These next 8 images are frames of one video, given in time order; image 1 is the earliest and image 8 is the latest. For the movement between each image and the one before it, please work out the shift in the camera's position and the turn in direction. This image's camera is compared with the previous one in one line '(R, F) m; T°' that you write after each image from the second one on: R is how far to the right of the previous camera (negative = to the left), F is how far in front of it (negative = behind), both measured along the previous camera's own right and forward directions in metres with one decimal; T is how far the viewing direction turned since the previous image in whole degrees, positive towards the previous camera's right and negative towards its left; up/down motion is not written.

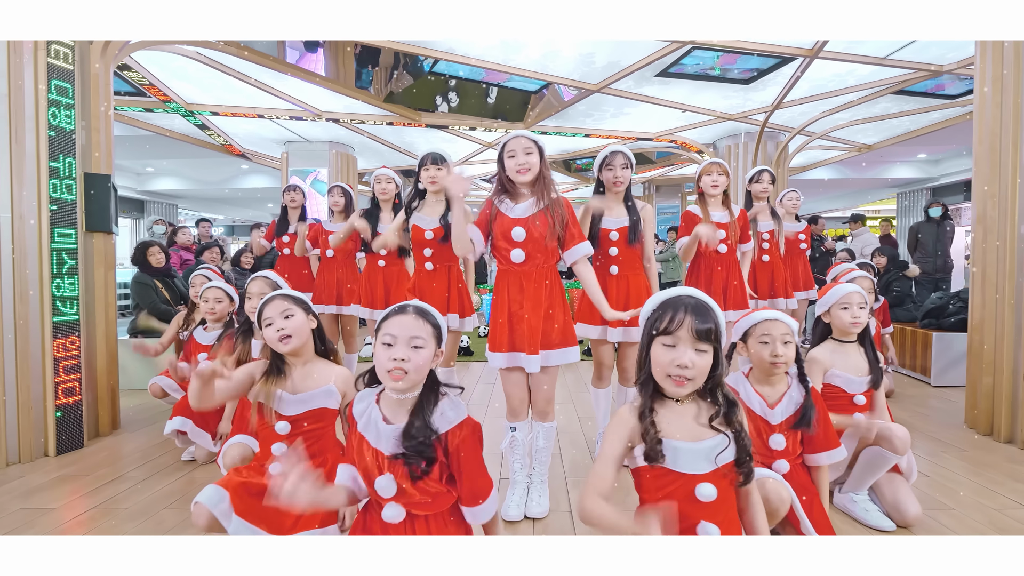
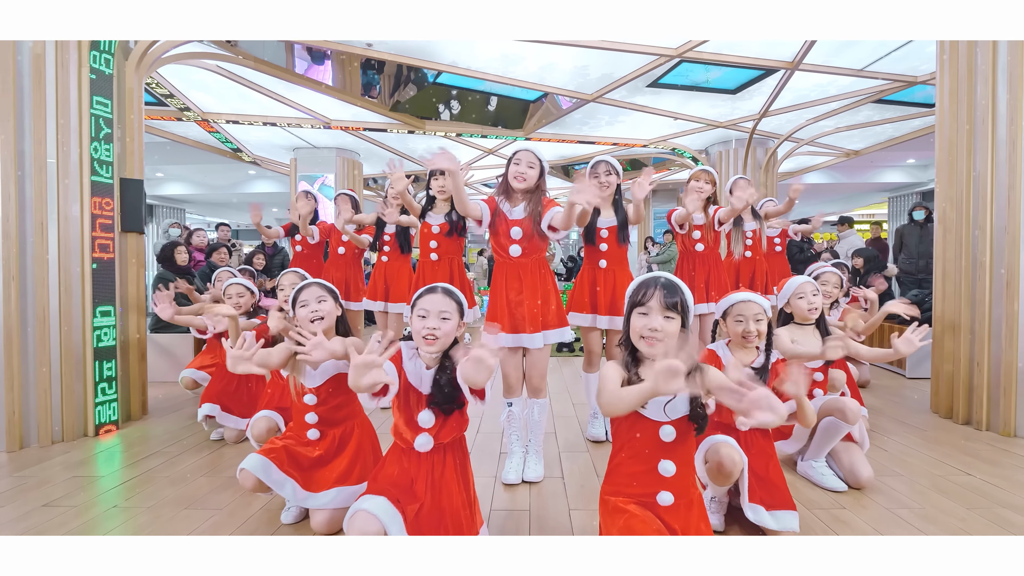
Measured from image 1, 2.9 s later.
(0.0, -0.2) m; 0°
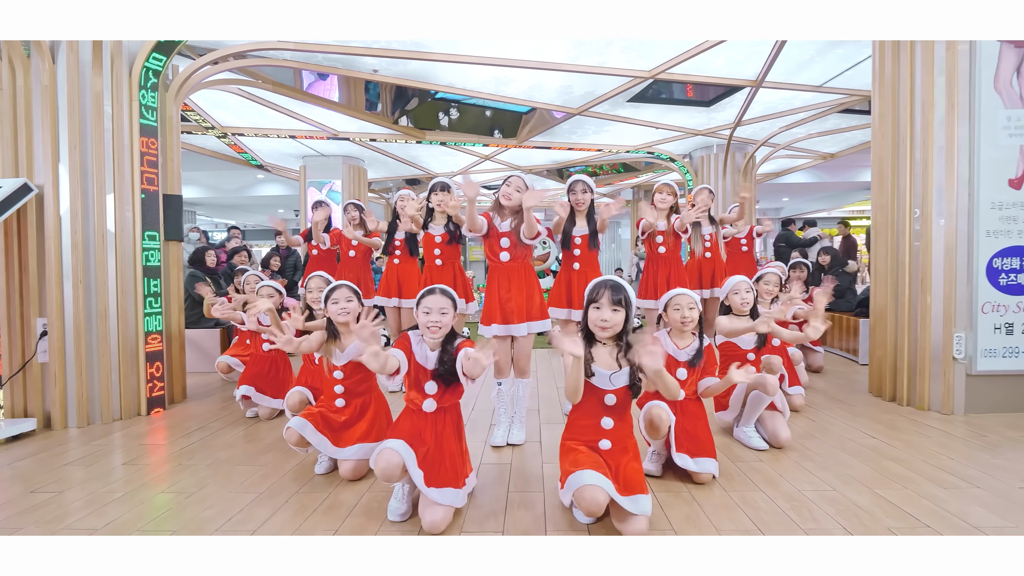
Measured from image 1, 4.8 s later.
(+0.1, -0.4) m; 0°
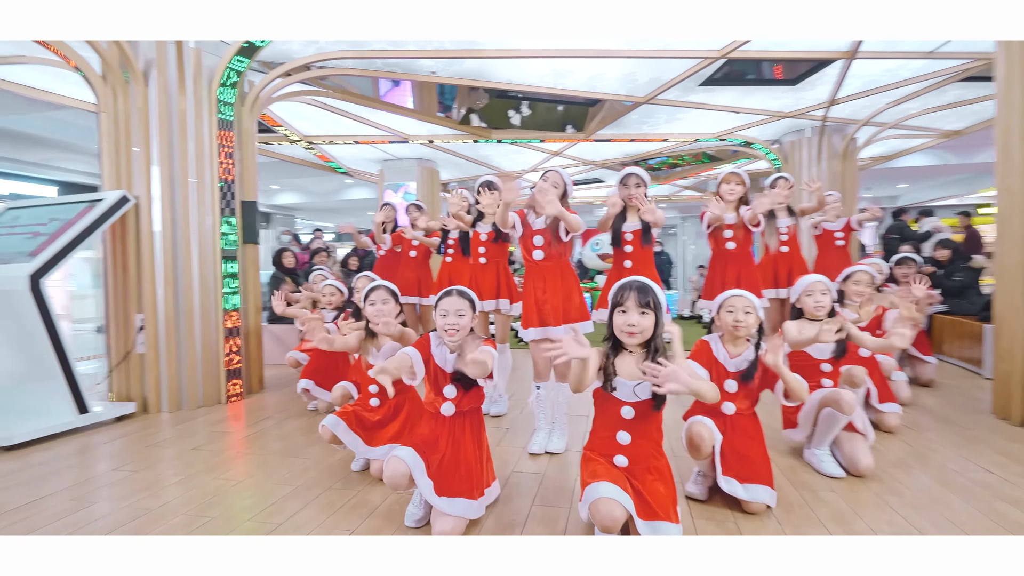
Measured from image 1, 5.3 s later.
(+0.2, +0.1) m; -10°
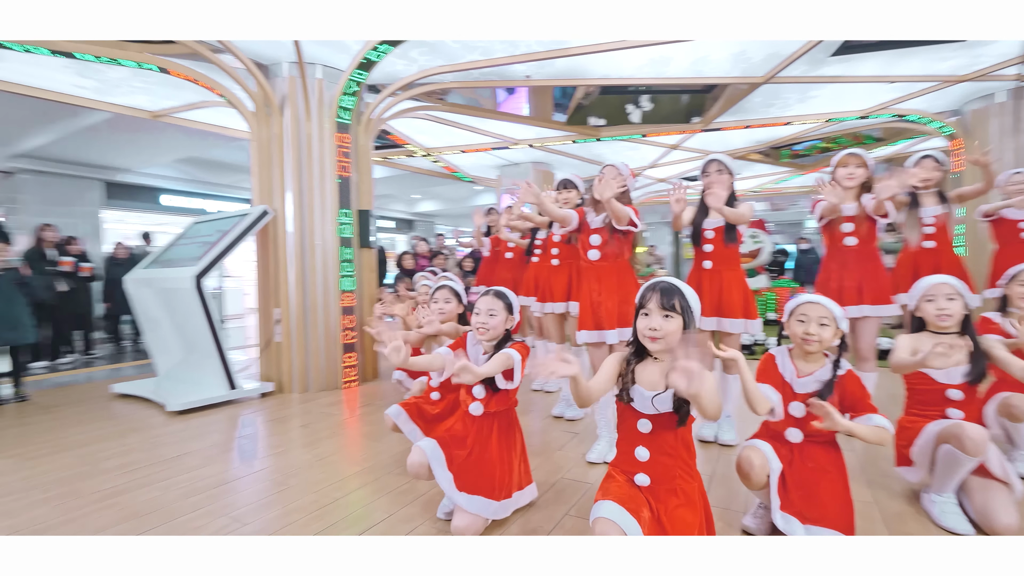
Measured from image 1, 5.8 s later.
(+0.3, +0.1) m; -16°
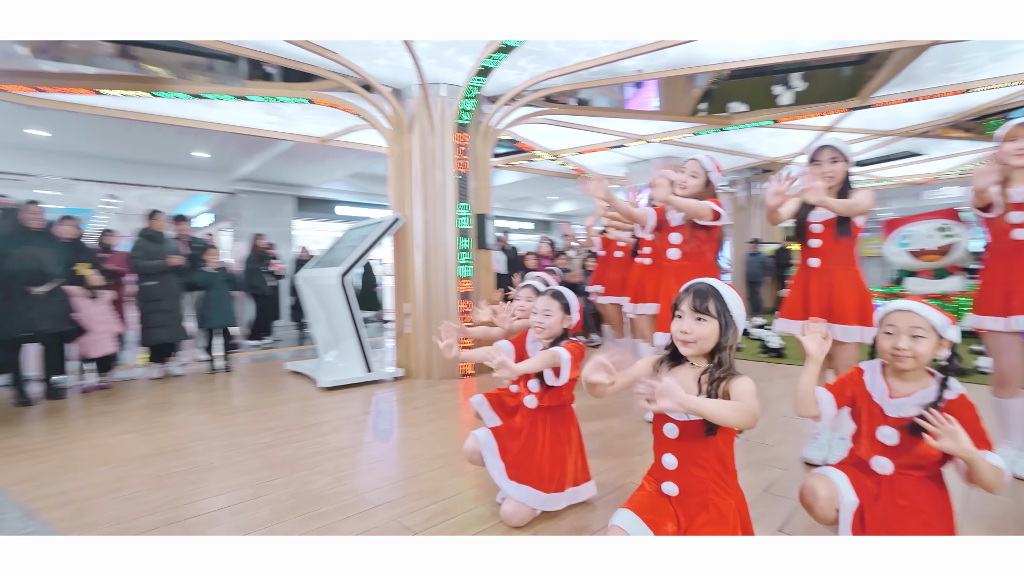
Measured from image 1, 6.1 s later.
(+0.3, 0.0) m; -17°
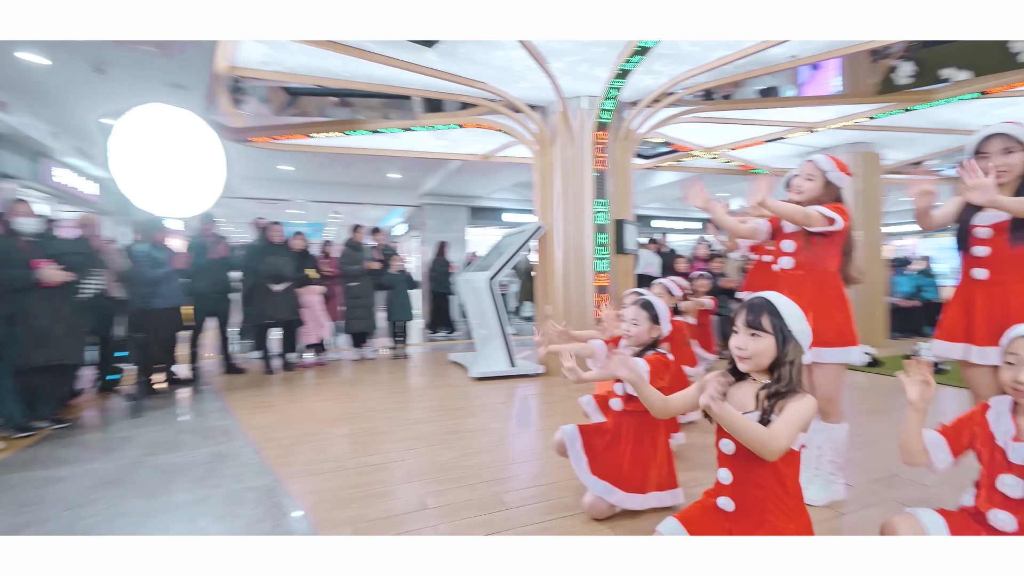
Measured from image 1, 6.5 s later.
(+0.3, -0.1) m; -20°
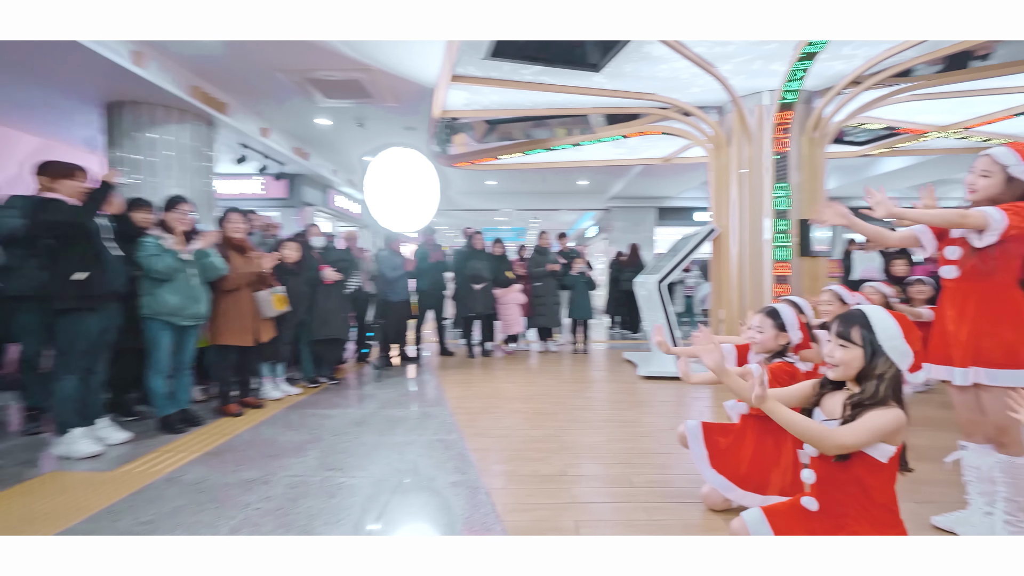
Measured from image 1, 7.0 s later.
(+0.3, -0.3) m; -23°
